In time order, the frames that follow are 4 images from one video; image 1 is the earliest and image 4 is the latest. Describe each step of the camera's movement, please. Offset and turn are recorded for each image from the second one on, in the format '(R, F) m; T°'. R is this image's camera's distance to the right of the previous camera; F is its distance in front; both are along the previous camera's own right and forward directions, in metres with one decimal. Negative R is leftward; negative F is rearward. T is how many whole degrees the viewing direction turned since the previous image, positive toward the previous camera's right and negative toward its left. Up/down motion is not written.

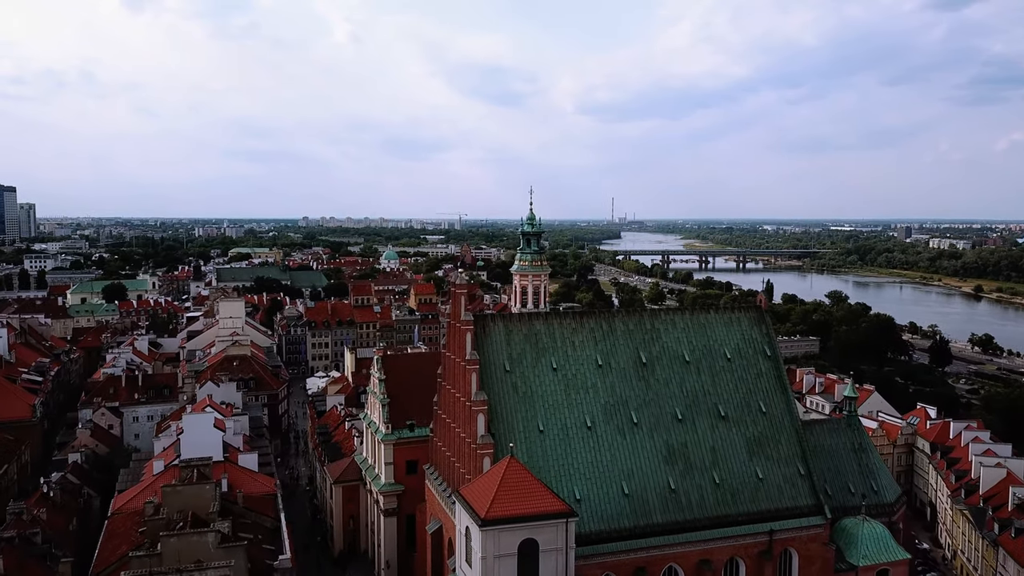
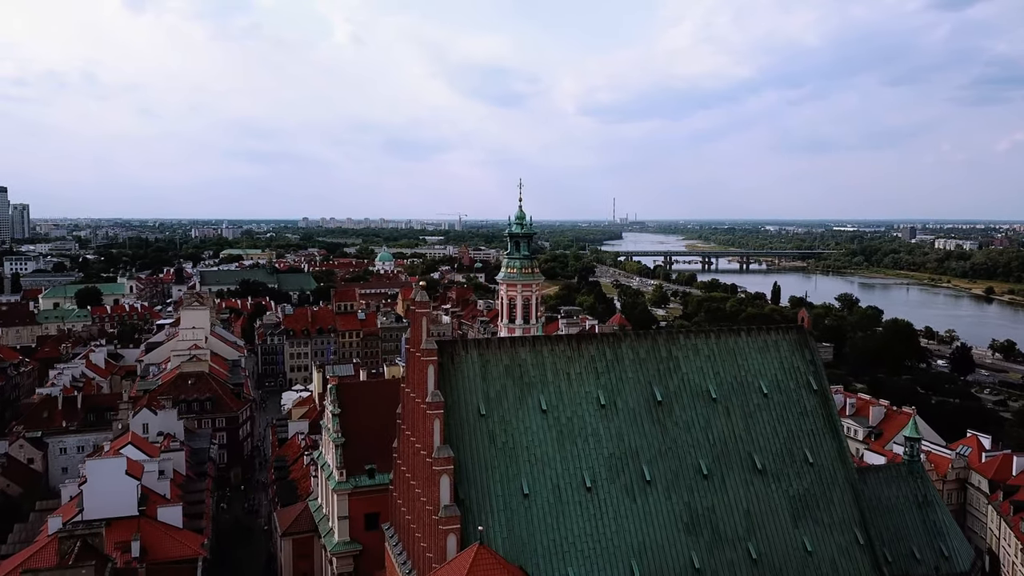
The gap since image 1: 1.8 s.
(+0.5, +4.9) m; 0°
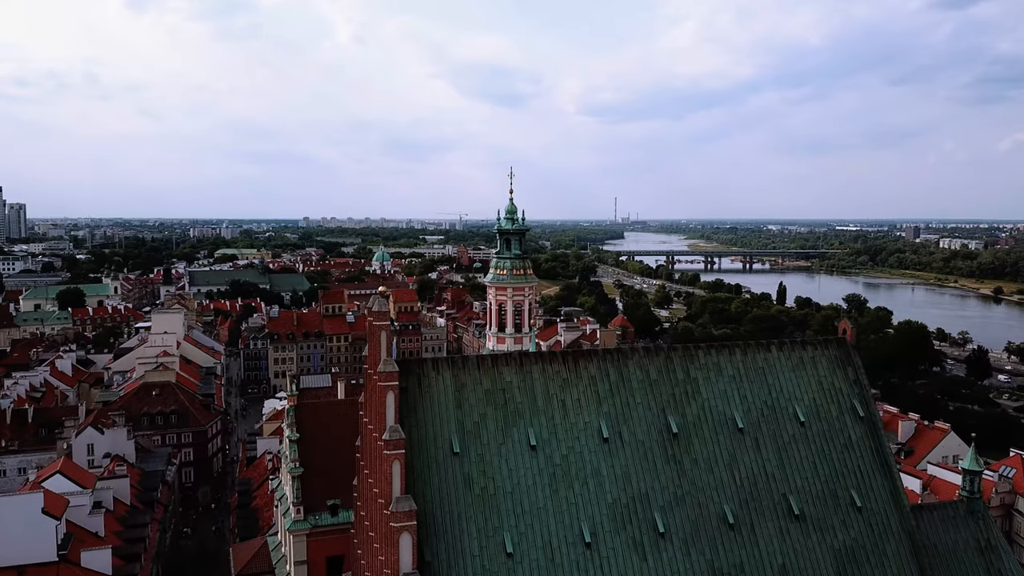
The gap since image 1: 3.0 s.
(+0.4, +3.2) m; 0°
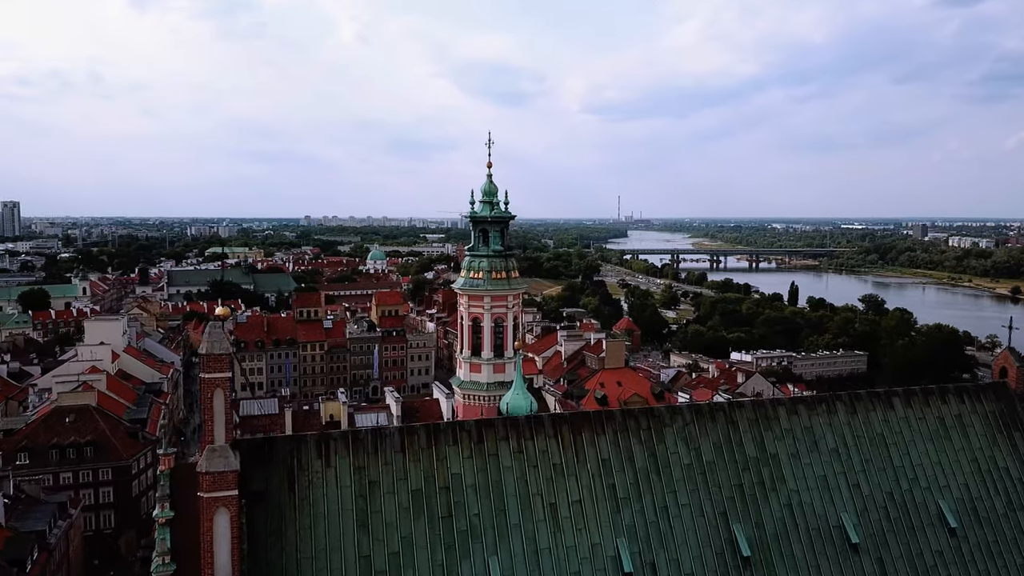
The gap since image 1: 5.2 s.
(+0.5, +6.0) m; 0°
